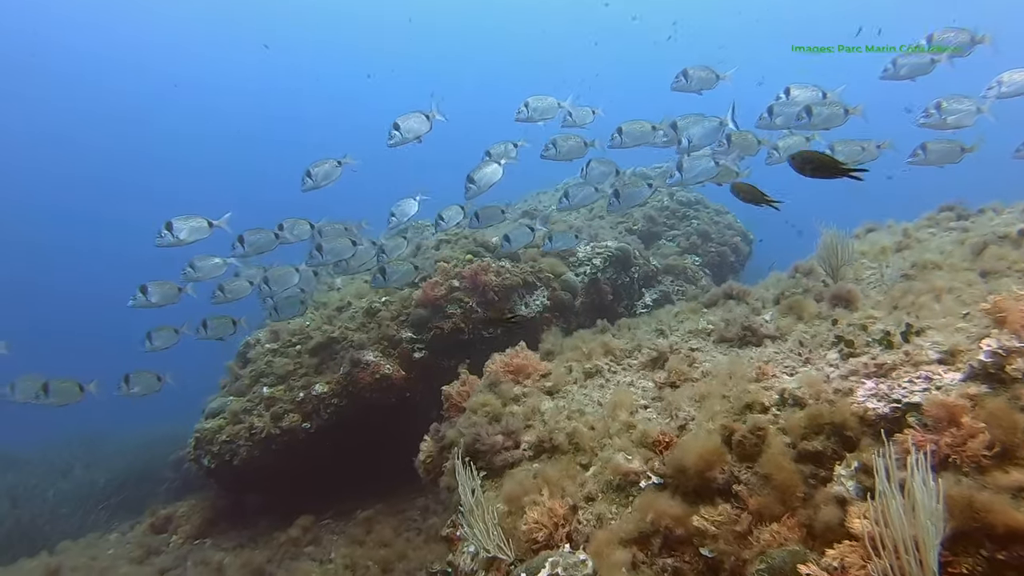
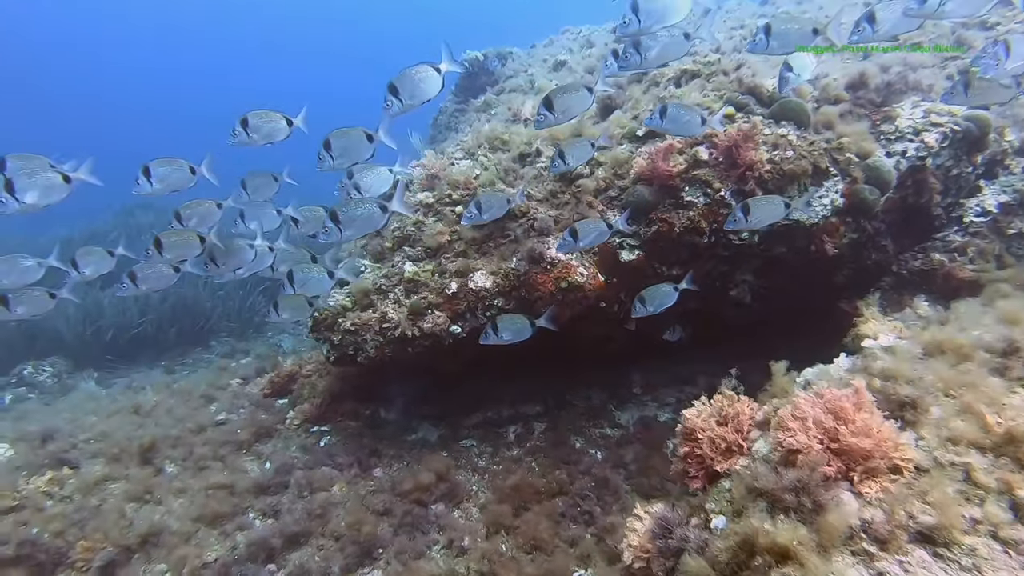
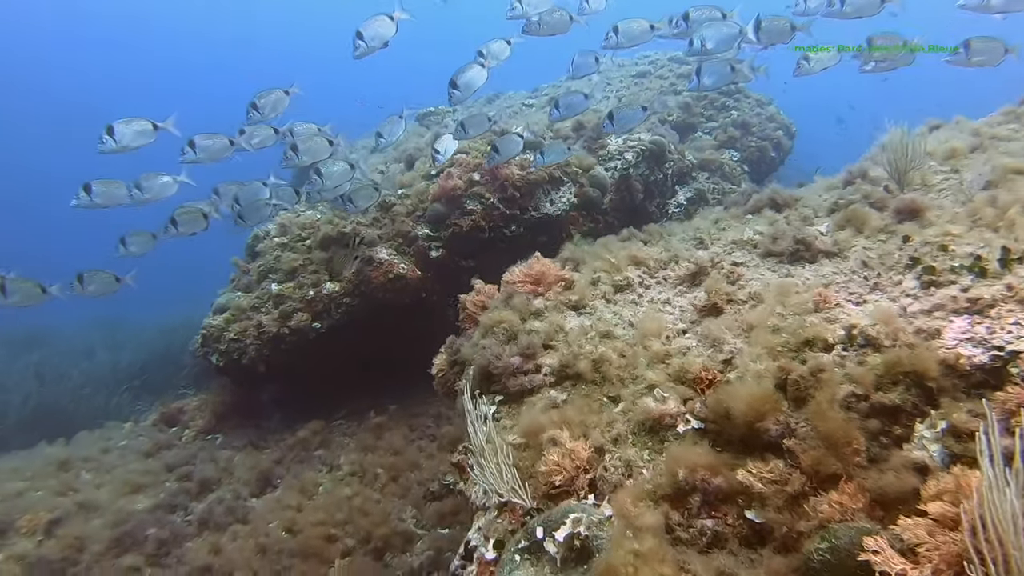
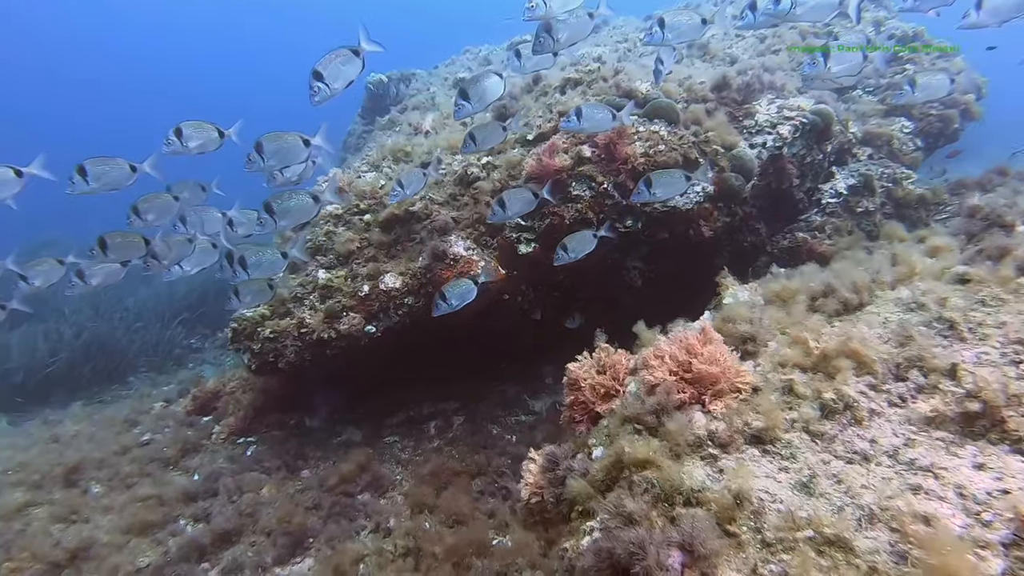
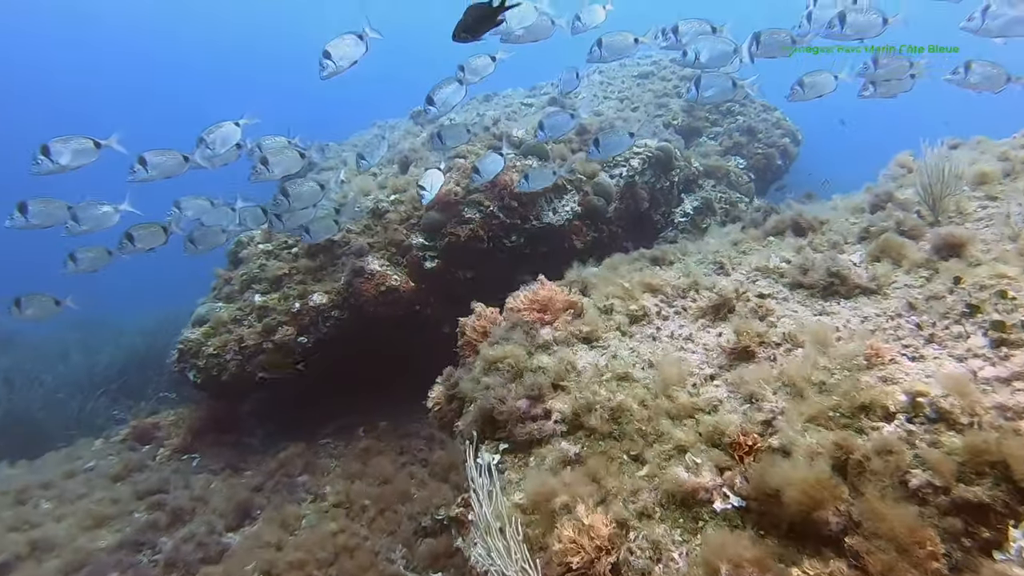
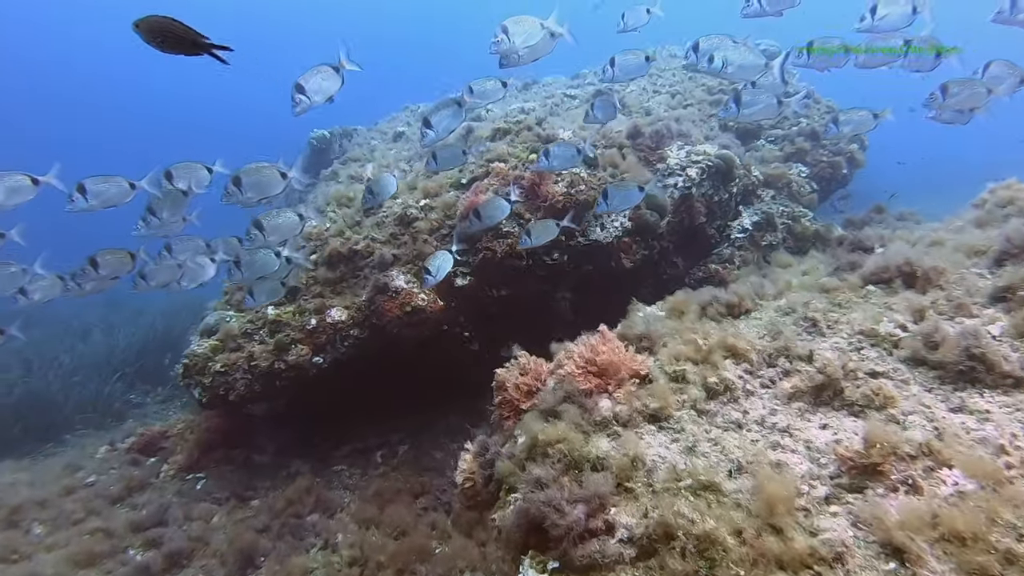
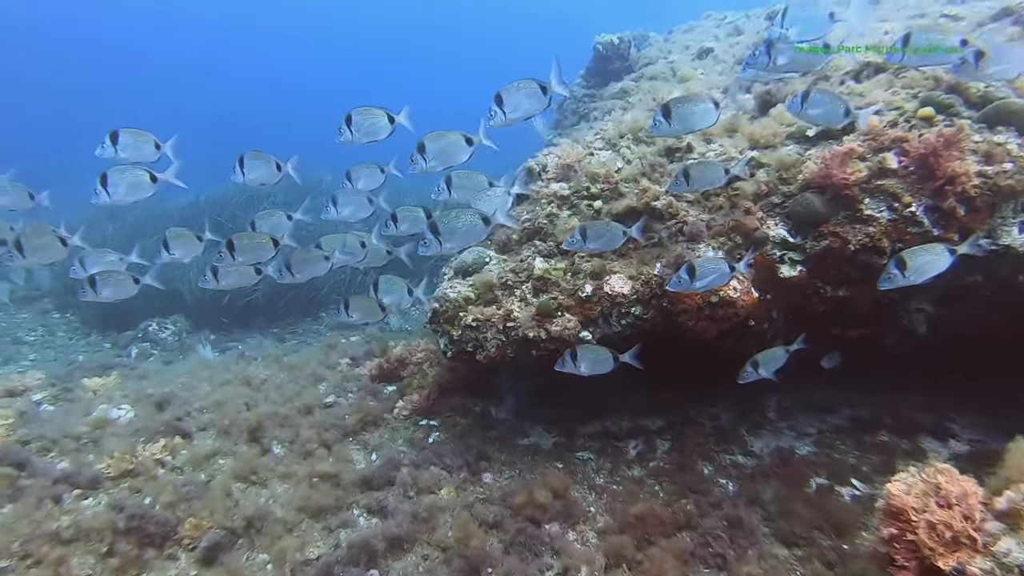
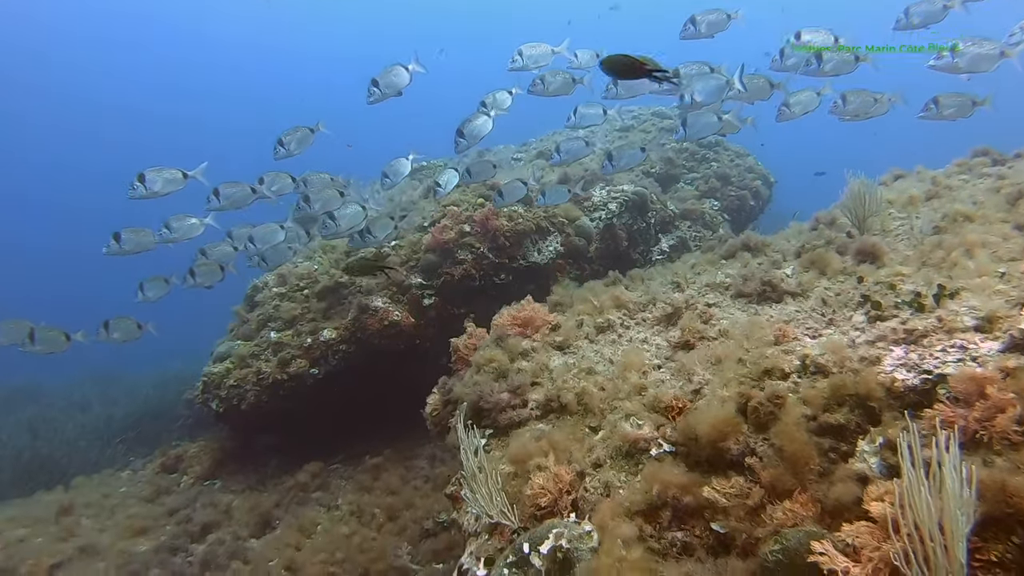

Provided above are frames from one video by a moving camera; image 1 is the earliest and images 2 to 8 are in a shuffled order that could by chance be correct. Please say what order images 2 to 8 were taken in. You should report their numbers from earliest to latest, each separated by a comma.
8, 3, 5, 6, 4, 2, 7
